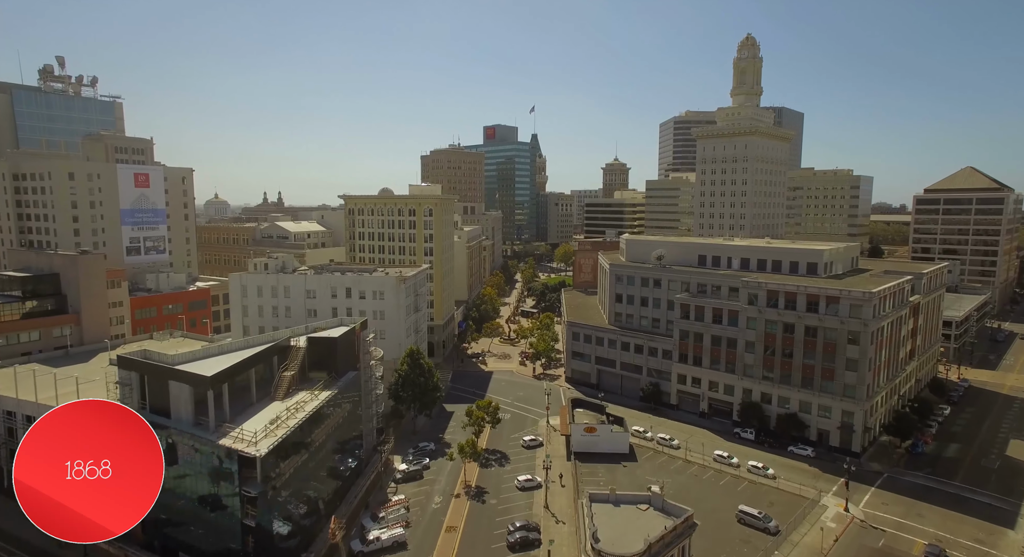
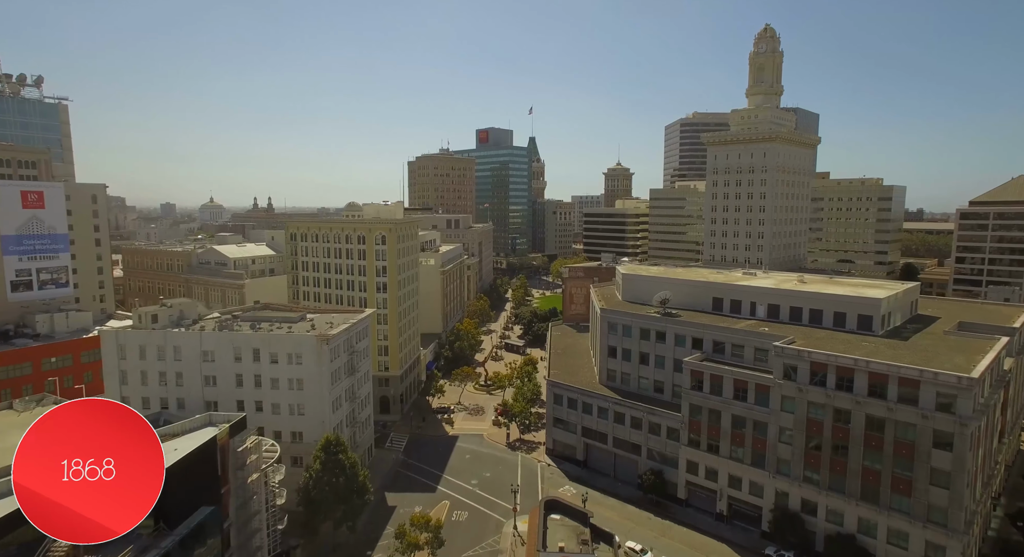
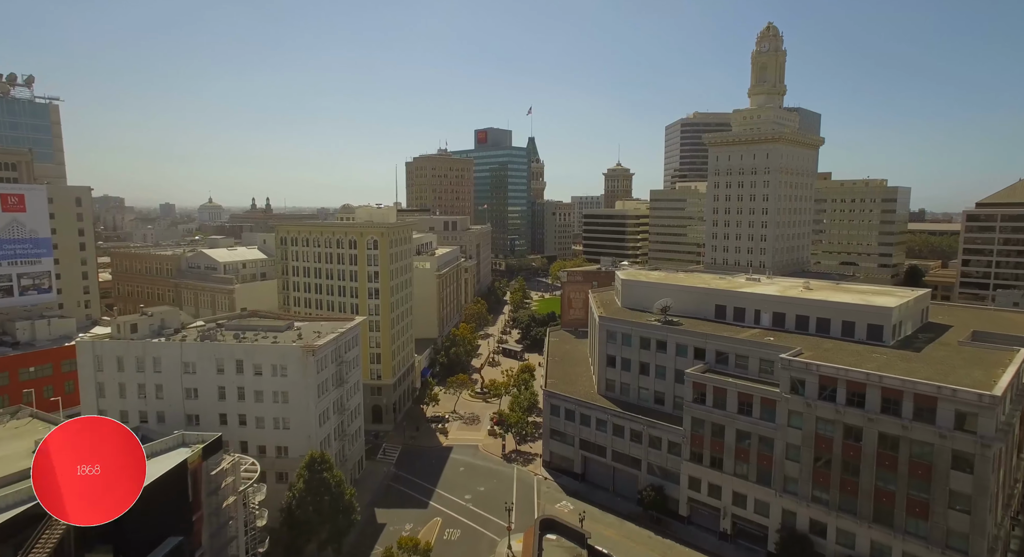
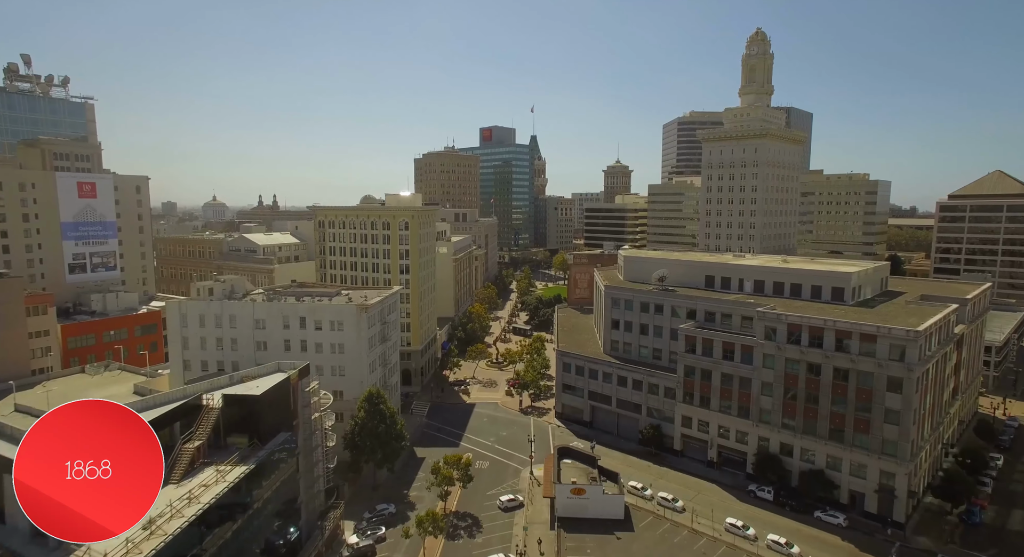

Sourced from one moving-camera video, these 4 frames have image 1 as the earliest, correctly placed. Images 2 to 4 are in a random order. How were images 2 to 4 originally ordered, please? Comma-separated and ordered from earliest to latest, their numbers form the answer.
4, 2, 3
